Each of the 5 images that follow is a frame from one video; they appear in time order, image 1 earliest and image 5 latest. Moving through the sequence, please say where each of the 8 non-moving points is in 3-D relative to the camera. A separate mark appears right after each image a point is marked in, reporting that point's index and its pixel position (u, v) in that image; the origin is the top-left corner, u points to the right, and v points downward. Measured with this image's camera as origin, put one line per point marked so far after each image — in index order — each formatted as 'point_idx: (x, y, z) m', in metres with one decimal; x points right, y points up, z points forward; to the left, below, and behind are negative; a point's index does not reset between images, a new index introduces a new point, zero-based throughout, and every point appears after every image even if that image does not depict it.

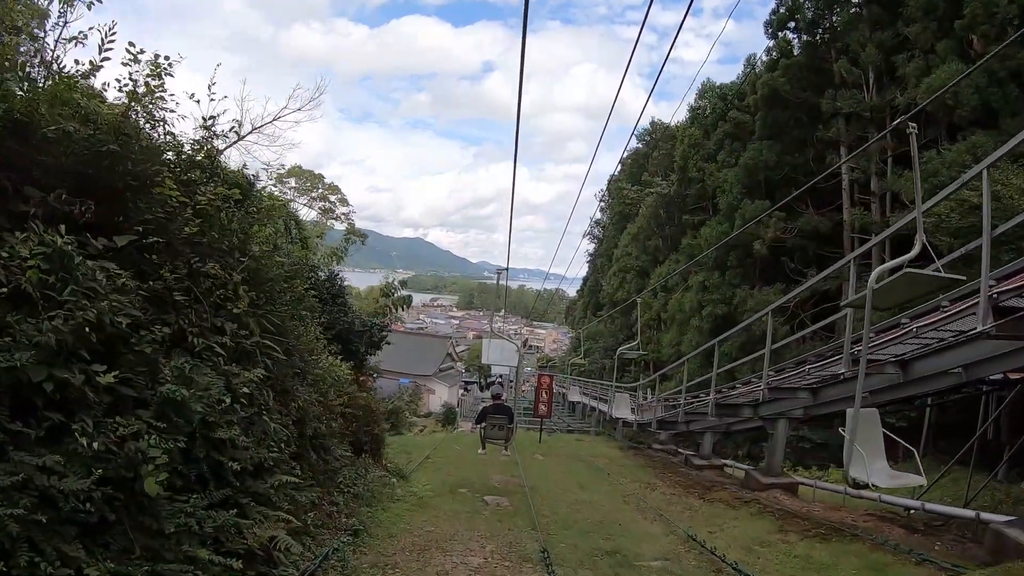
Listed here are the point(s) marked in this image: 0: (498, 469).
0: (-0.2, -2.3, +8.2) m
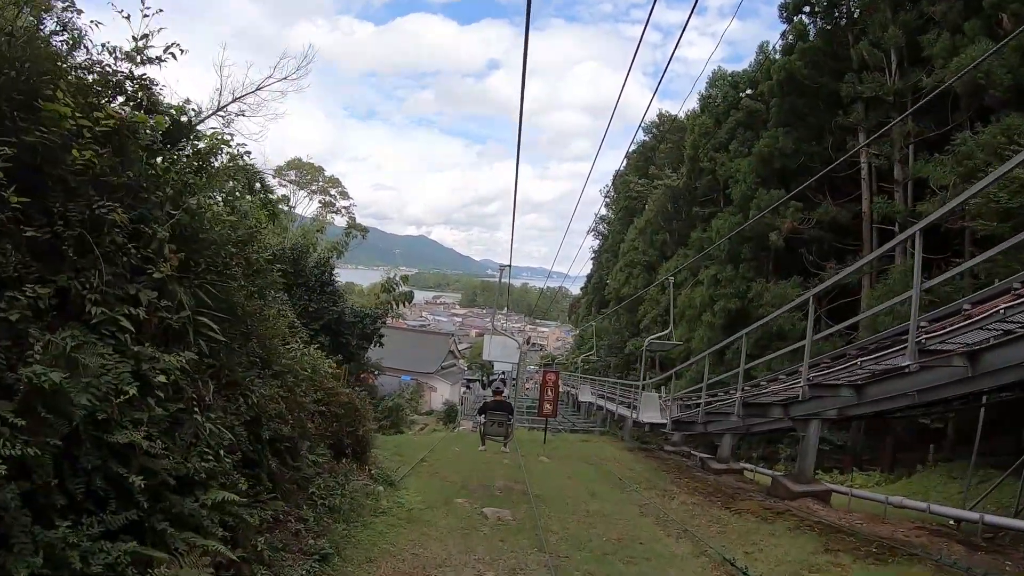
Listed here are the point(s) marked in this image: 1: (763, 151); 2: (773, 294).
0: (-0.2, -2.1, +7.4) m
1: (+6.8, +3.7, +17.6) m
2: (+6.1, -0.1, +15.1) m
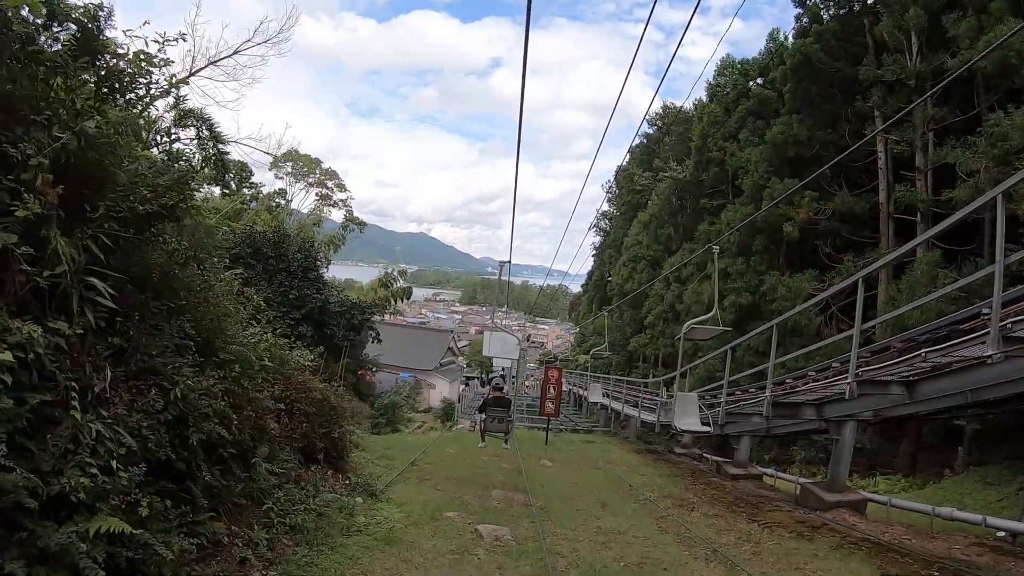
0: (-0.2, -2.0, +6.6) m
1: (+6.8, +3.9, +16.8) m
2: (+6.1, 0.0, +14.3) m
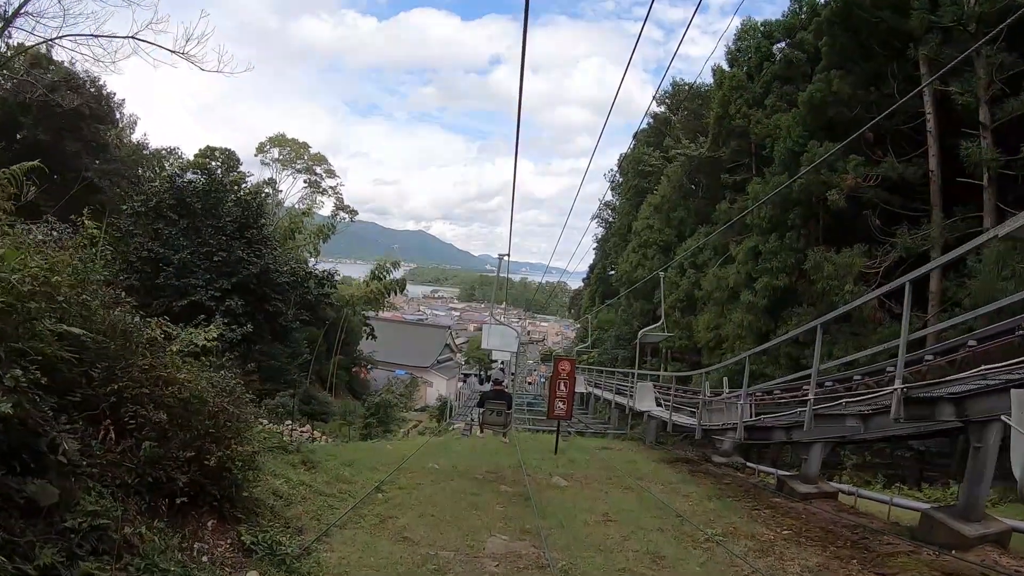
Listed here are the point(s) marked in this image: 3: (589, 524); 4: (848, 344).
0: (-0.1, -1.6, +4.6) m
1: (+6.8, +4.3, +14.8) m
2: (+6.1, +0.5, +12.3) m
3: (+0.6, -1.7, +4.6) m
4: (+6.1, -1.0, +11.7) m
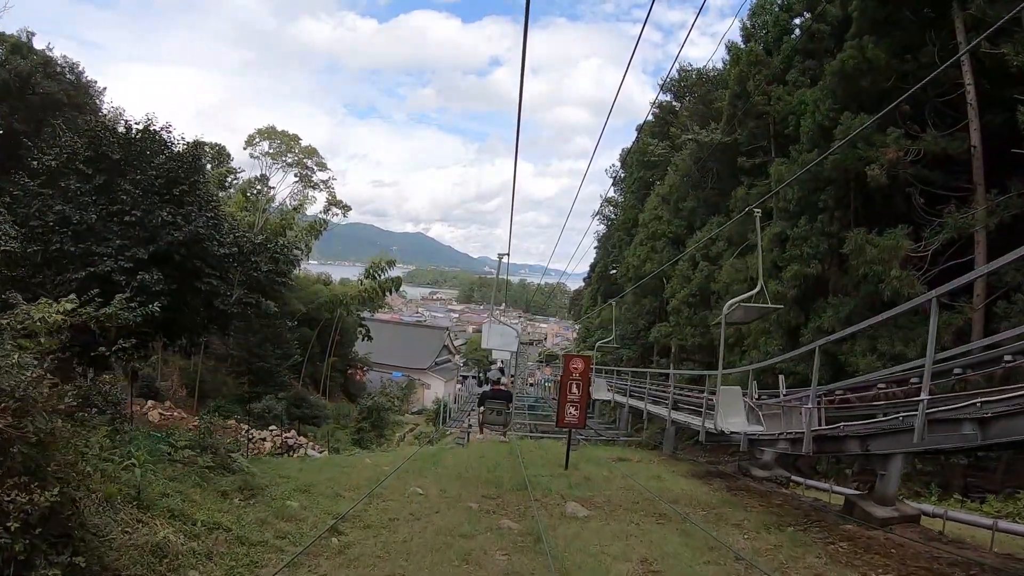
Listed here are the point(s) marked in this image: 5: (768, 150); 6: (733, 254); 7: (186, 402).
0: (-0.1, -1.4, +3.2) m
1: (+6.8, +4.5, +13.4) m
2: (+6.2, +0.7, +10.9) m
3: (+0.6, -1.5, +3.3) m
4: (+6.1, -0.8, +10.3) m
5: (+7.4, +4.0, +18.7) m
6: (+5.8, +0.9, +17.1) m
7: (-6.4, -2.2, +12.6) m
